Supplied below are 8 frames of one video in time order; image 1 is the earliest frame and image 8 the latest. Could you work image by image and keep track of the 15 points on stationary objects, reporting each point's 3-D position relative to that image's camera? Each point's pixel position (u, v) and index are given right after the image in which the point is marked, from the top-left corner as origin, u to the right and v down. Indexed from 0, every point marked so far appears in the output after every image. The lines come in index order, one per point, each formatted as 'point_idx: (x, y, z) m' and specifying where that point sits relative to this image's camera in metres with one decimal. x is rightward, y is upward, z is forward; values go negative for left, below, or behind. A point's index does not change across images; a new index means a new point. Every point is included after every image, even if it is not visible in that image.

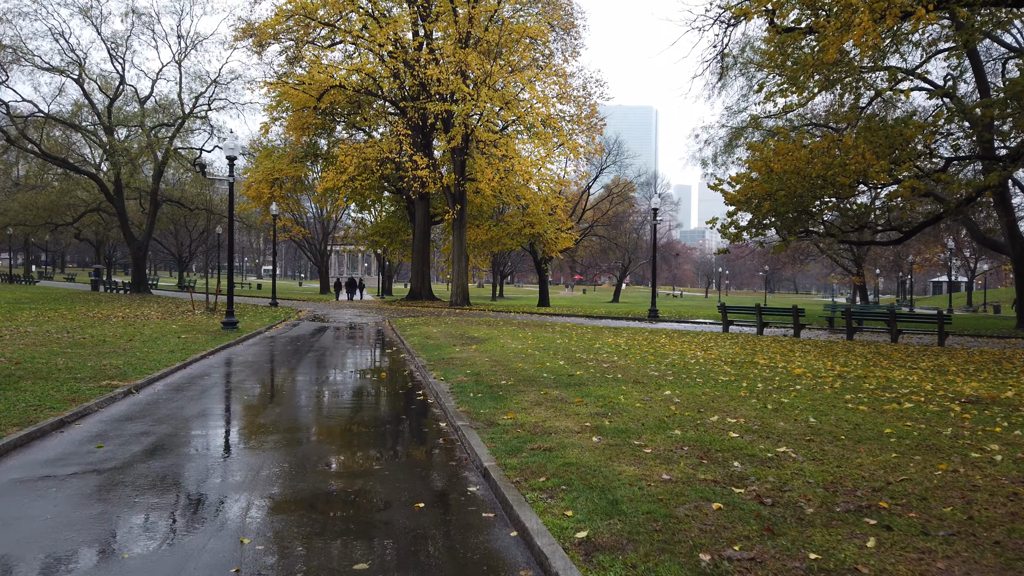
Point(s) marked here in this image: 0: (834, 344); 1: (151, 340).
0: (+8.2, -1.4, +14.8) m
1: (-8.8, -1.2, +14.2) m
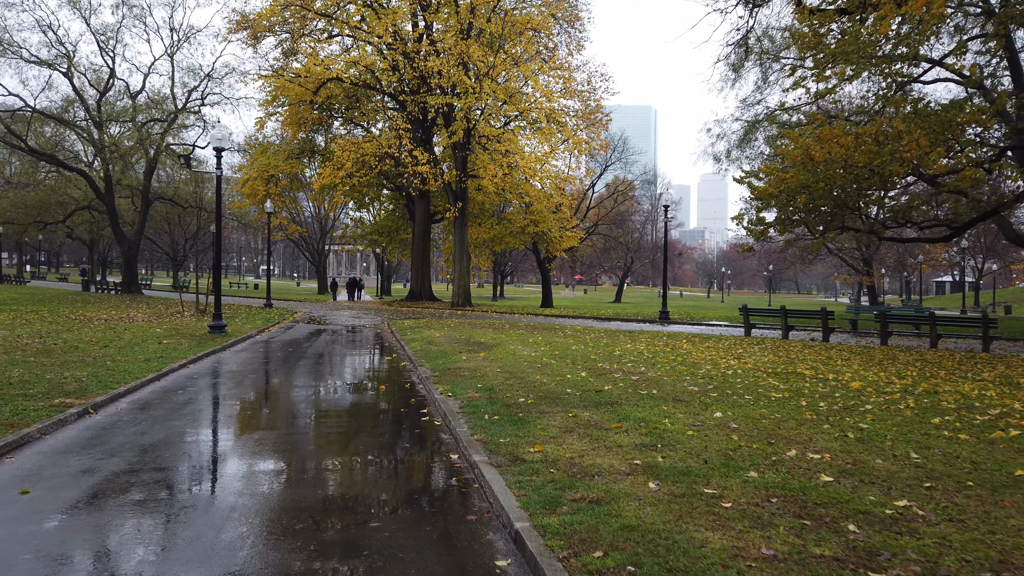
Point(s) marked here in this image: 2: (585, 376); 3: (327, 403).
0: (+8.4, -1.5, +13.6) m
1: (-8.5, -1.3, +13.0) m
2: (+1.1, -1.3, +8.8) m
3: (-2.8, -1.8, +9.1) m
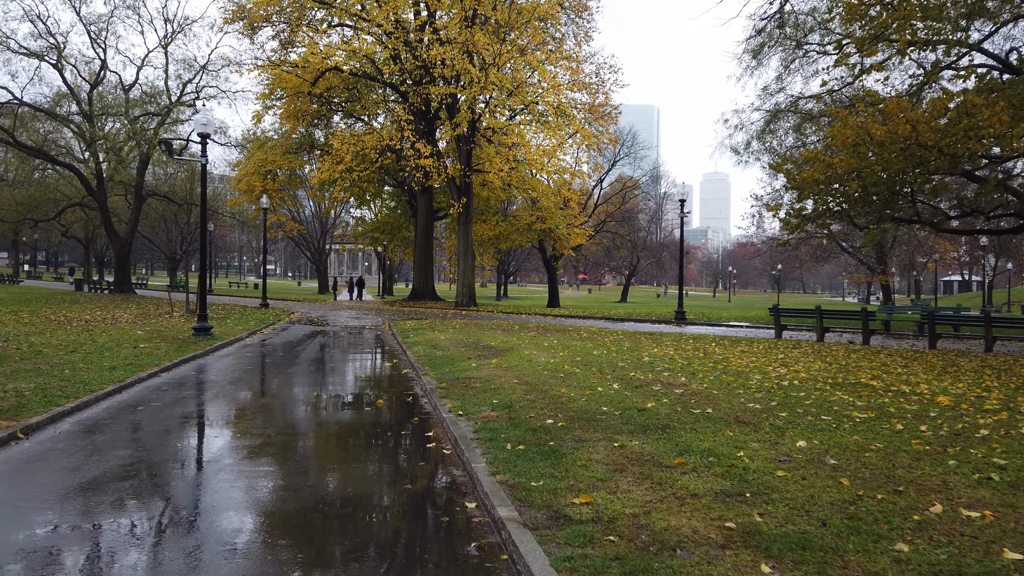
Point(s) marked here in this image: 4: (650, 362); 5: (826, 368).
0: (+8.7, -1.4, +12.3) m
1: (-8.3, -1.2, +11.7) m
2: (+1.4, -1.3, +7.5) m
3: (-2.5, -1.7, +7.8) m
4: (+2.4, -1.3, +10.0) m
5: (+5.3, -1.3, +9.8) m
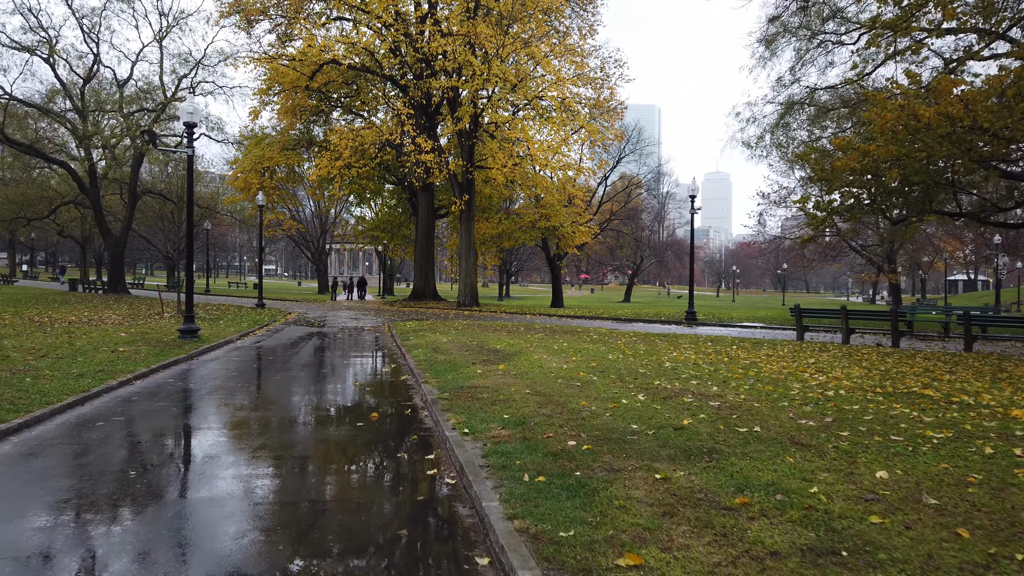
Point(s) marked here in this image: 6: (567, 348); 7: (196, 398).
0: (+8.9, -1.4, +11.3) m
1: (-8.1, -1.2, +10.8) m
2: (+1.5, -1.3, +6.6) m
3: (-2.4, -1.7, +6.9) m
4: (+2.5, -1.2, +9.1) m
5: (+5.4, -1.3, +8.9) m
6: (+1.1, -1.2, +11.9) m
7: (-4.7, -1.7, +8.6) m
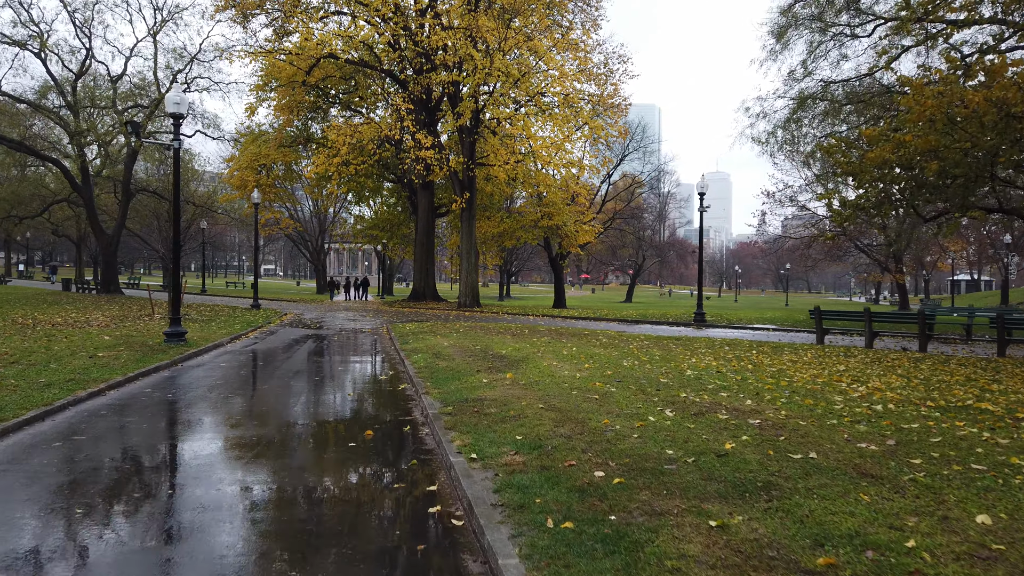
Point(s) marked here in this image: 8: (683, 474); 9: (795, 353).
0: (+9.0, -1.4, +10.6) m
1: (-8.0, -1.2, +10.1) m
2: (+1.6, -1.3, +5.8) m
3: (-2.3, -1.7, +6.2) m
4: (+2.6, -1.3, +8.4) m
5: (+5.5, -1.3, +8.1) m
6: (+1.2, -1.2, +11.1) m
7: (-4.6, -1.7, +7.9) m
8: (+1.2, -1.3, +4.1) m
9: (+5.7, -1.3, +11.9) m
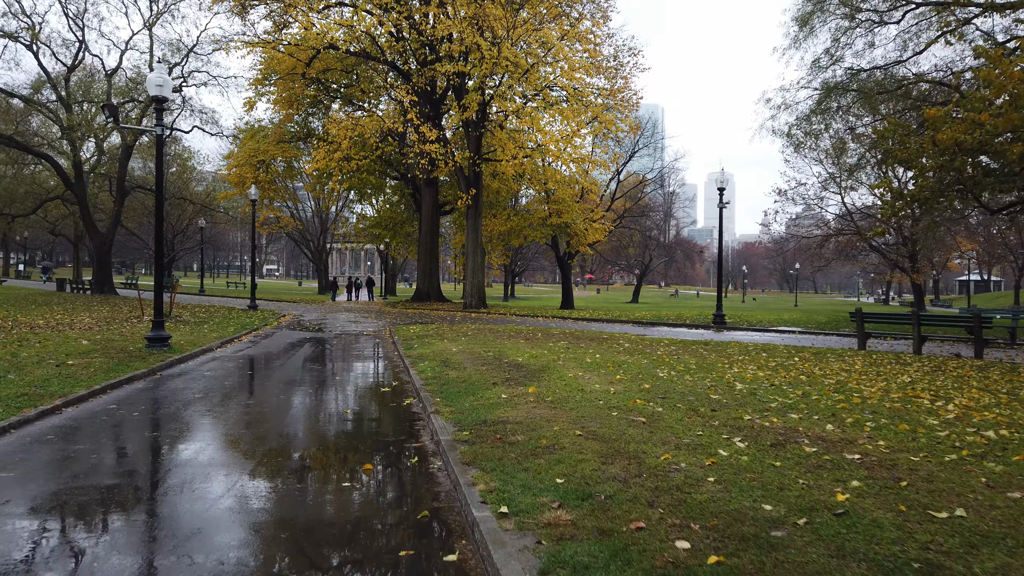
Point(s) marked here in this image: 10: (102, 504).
0: (+9.3, -1.4, +9.4) m
1: (-7.7, -1.2, +8.9) m
2: (+1.9, -1.3, +4.6) m
3: (-2.0, -1.7, +5.0) m
4: (+2.9, -1.3, +7.2) m
5: (+5.8, -1.3, +7.0) m
6: (+1.5, -1.2, +9.9) m
7: (-4.3, -1.7, +6.7) m
8: (+1.5, -1.3, +3.0) m
9: (+6.0, -1.3, +10.7) m
10: (-3.5, -1.7, +4.8) m
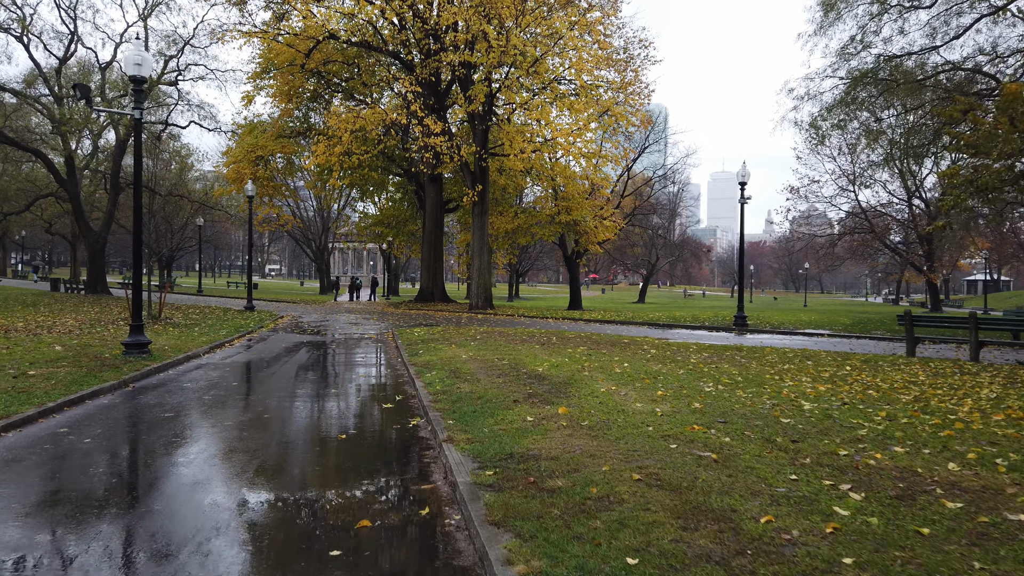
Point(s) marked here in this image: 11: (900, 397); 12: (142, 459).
0: (+9.5, -1.4, +8.2) m
1: (-7.4, -1.3, +7.8) m
2: (+2.1, -1.3, +3.5) m
3: (-1.7, -1.7, +3.9) m
4: (+3.2, -1.3, +6.0) m
5: (+6.1, -1.3, +5.8) m
6: (+1.8, -1.2, +8.8) m
7: (-4.0, -1.7, +5.6) m
8: (+1.7, -1.3, +1.8) m
9: (+6.3, -1.3, +9.5) m
10: (-3.2, -1.8, +3.6) m
11: (+4.7, -1.3, +7.1) m
12: (-3.8, -1.7, +5.8) m
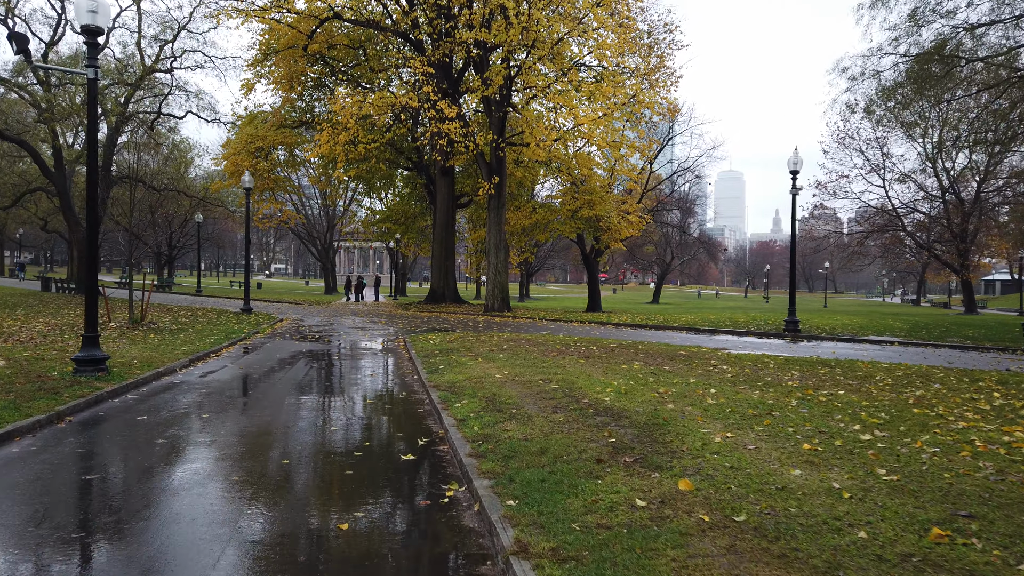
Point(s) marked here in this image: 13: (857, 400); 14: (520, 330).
0: (+10.2, -1.5, +6.0) m
1: (-6.8, -1.3, +5.8) m
2: (+2.7, -1.3, +1.3) m
3: (-1.1, -1.8, +1.7) m
4: (+3.8, -1.3, +3.9) m
5: (+6.7, -1.4, +3.6) m
6: (+2.5, -1.3, +6.6) m
7: (-3.4, -1.7, +3.5) m
8: (+2.3, -1.4, -0.3) m
9: (+7.0, -1.4, +7.3) m
10: (-2.6, -1.8, +1.5) m
11: (+5.4, -1.4, +4.9) m
12: (-3.2, -1.8, +3.7) m
13: (+4.0, -1.3, +6.9) m
14: (+0.1, -1.3, +17.8) m
